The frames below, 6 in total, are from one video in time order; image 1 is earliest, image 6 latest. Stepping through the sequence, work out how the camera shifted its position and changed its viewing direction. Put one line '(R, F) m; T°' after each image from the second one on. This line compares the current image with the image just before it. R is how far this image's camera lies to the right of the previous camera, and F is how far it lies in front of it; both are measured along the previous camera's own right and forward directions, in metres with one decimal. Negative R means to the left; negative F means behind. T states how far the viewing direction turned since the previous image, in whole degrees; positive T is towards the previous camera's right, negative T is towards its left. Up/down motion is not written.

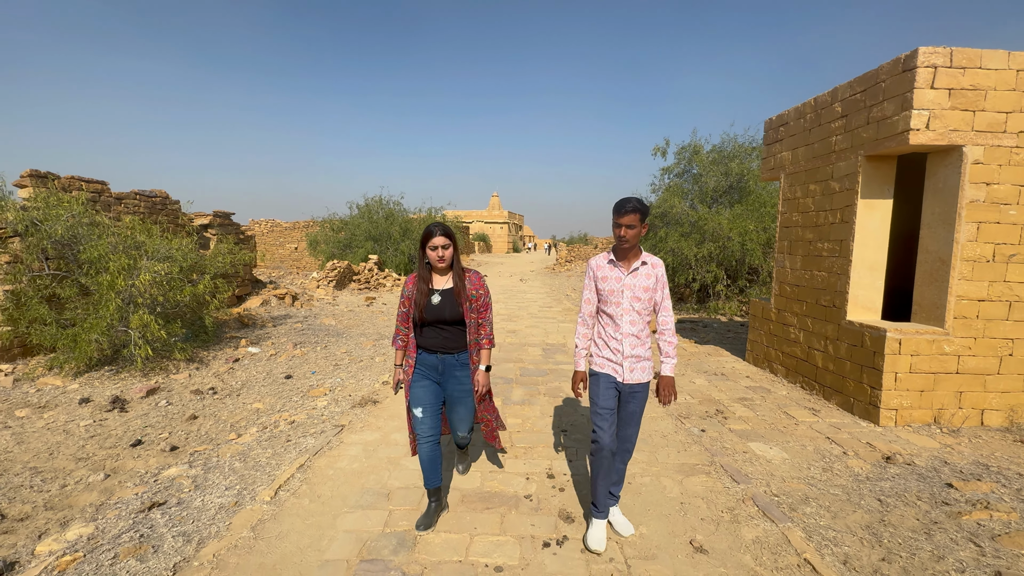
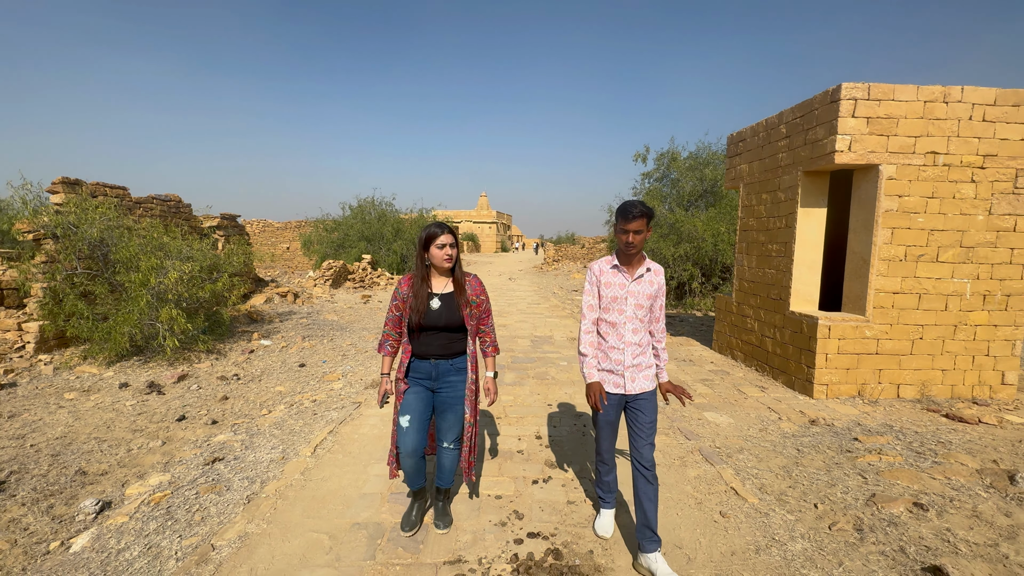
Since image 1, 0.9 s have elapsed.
(-0.1, -0.7) m; +2°
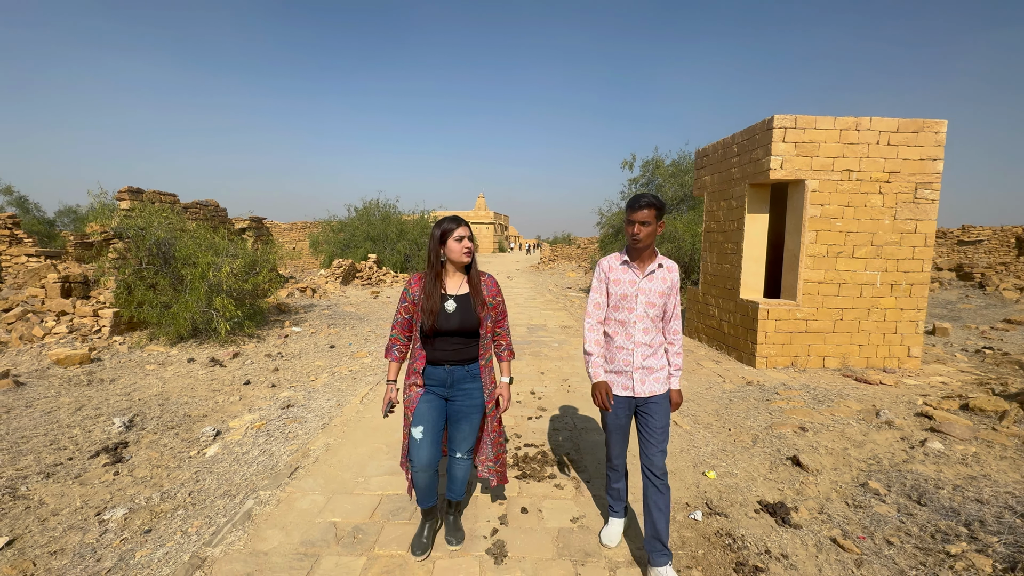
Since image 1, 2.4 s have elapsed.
(0.0, -1.1) m; 0°
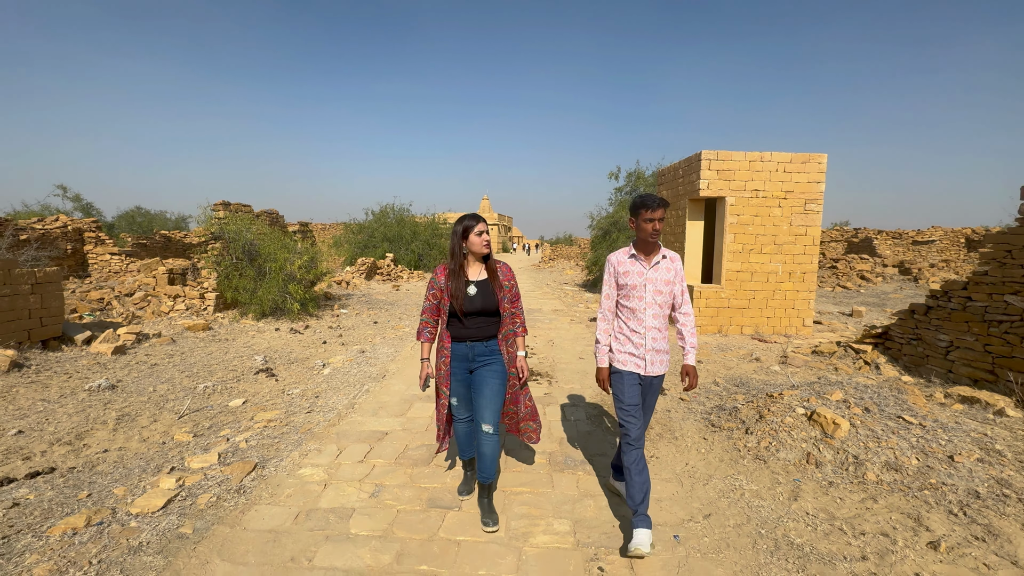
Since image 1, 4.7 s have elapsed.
(0.0, -2.3) m; 0°
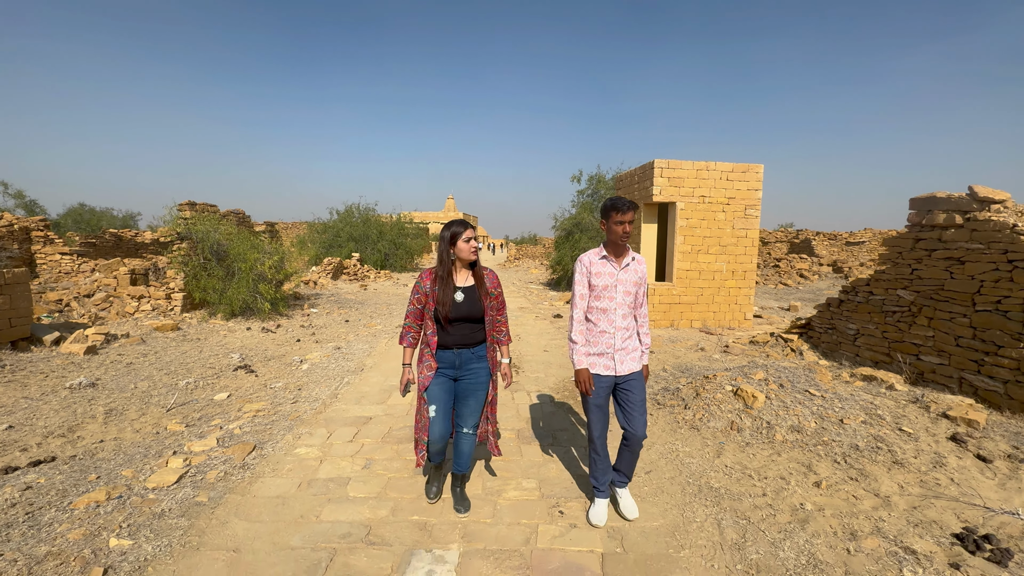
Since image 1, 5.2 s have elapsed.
(-0.1, -0.5) m; +4°
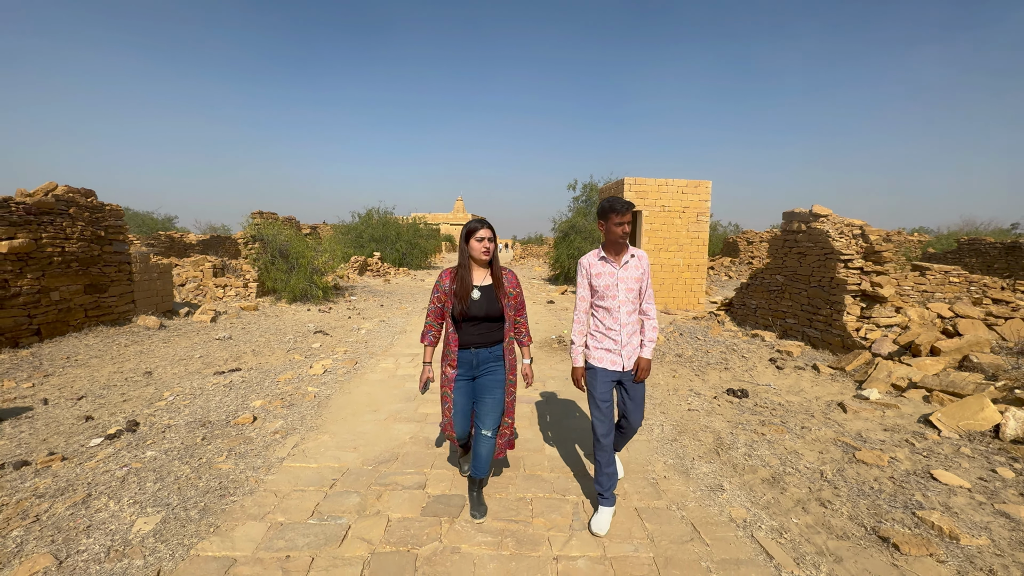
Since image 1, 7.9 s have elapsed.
(+0.2, -2.5) m; -1°
